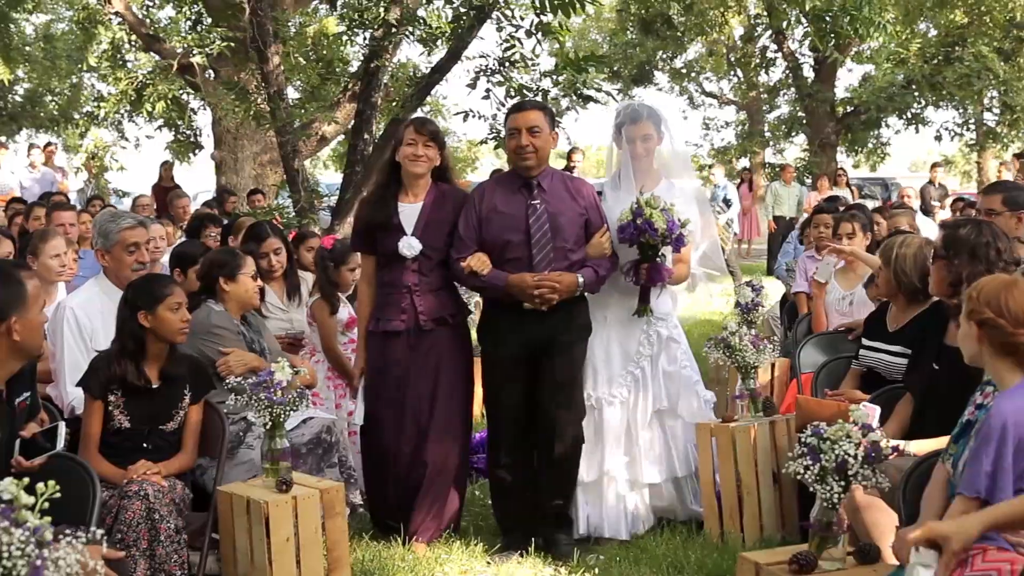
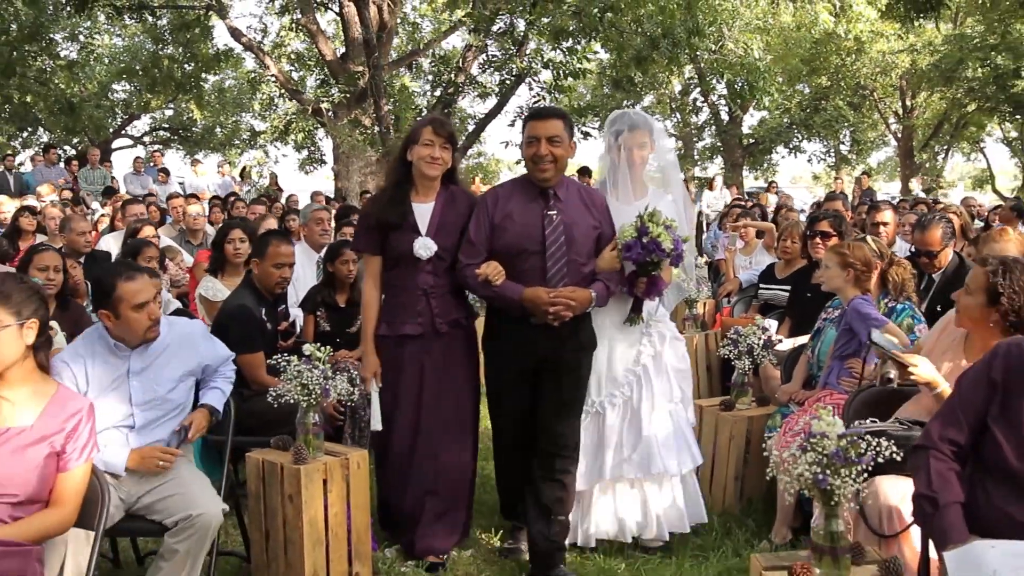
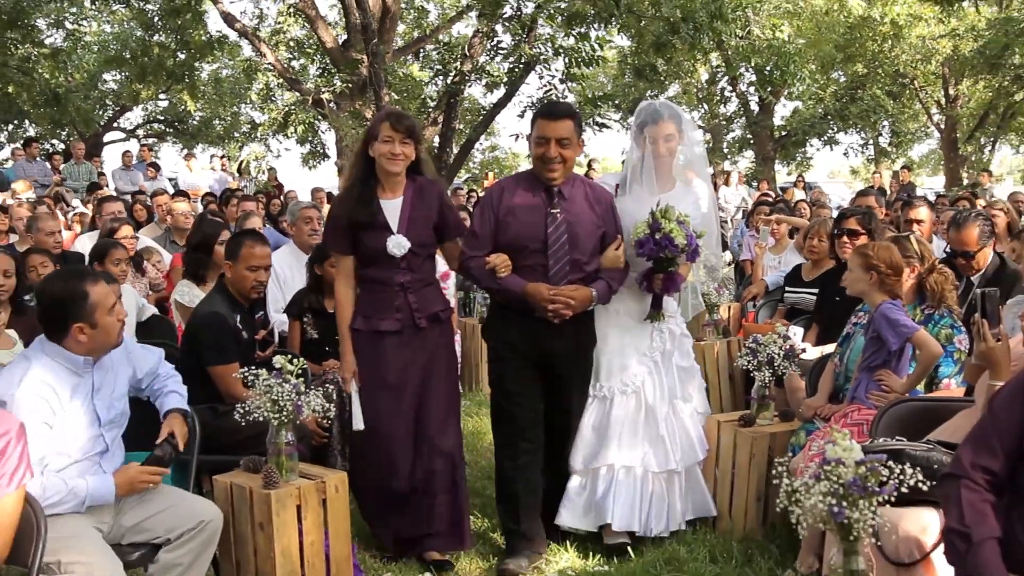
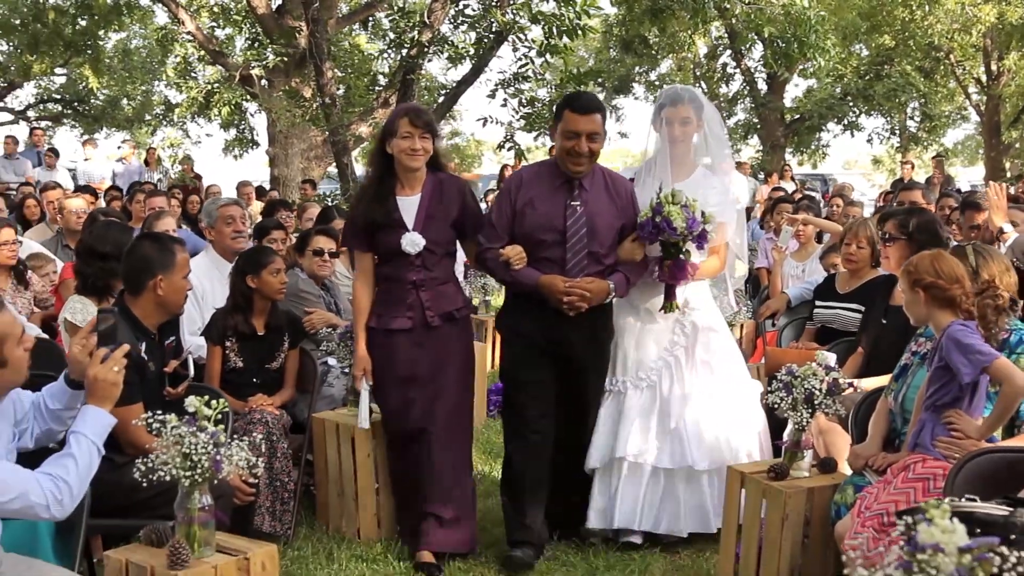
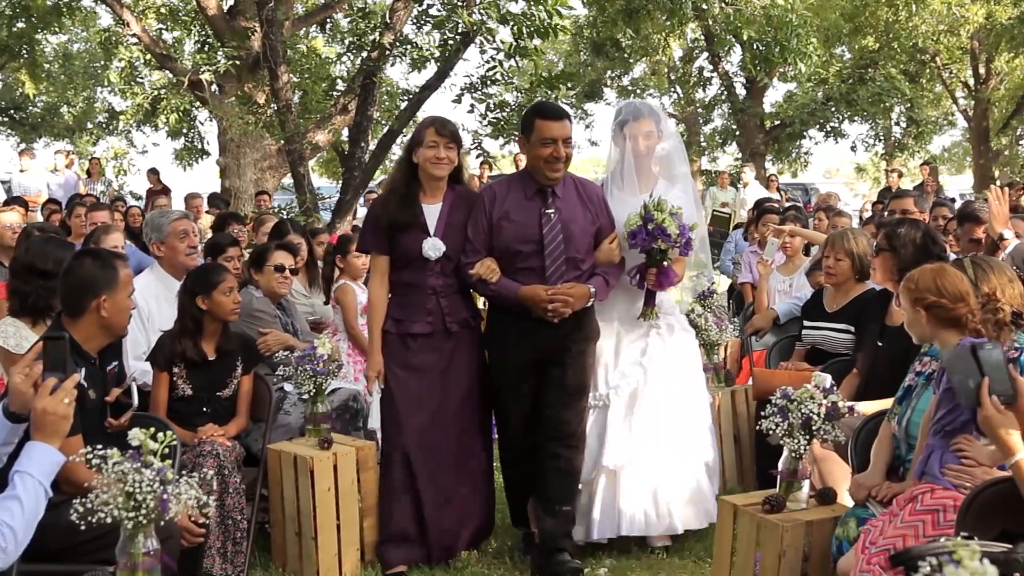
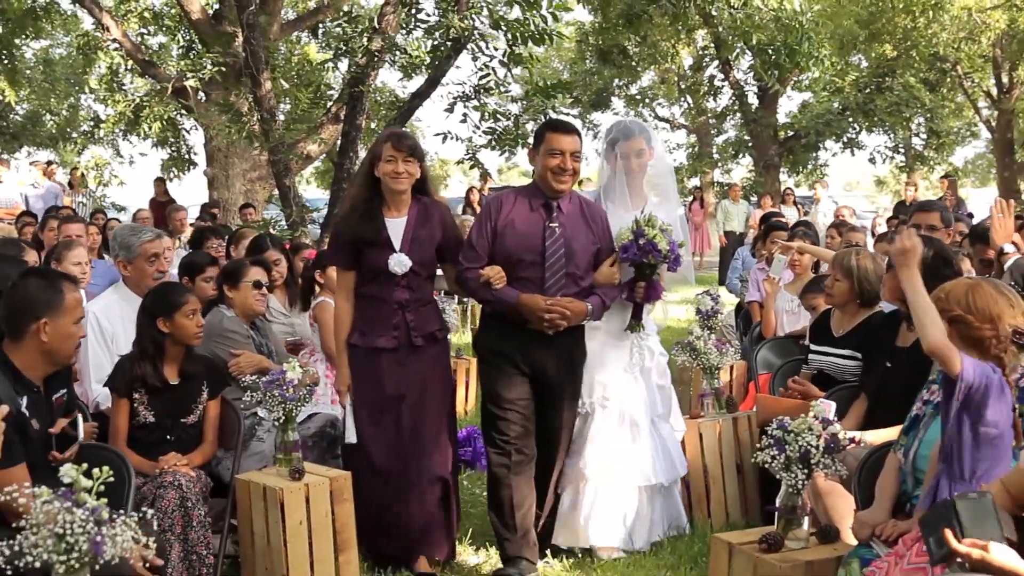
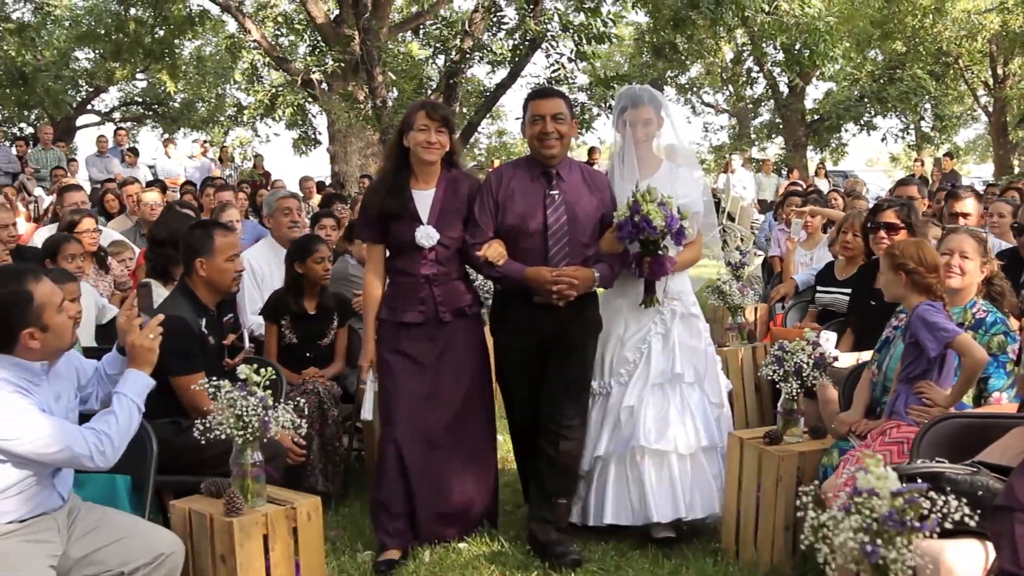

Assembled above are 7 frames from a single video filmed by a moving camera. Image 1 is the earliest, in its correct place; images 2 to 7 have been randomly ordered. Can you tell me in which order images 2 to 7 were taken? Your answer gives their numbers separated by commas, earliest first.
6, 5, 4, 7, 3, 2
